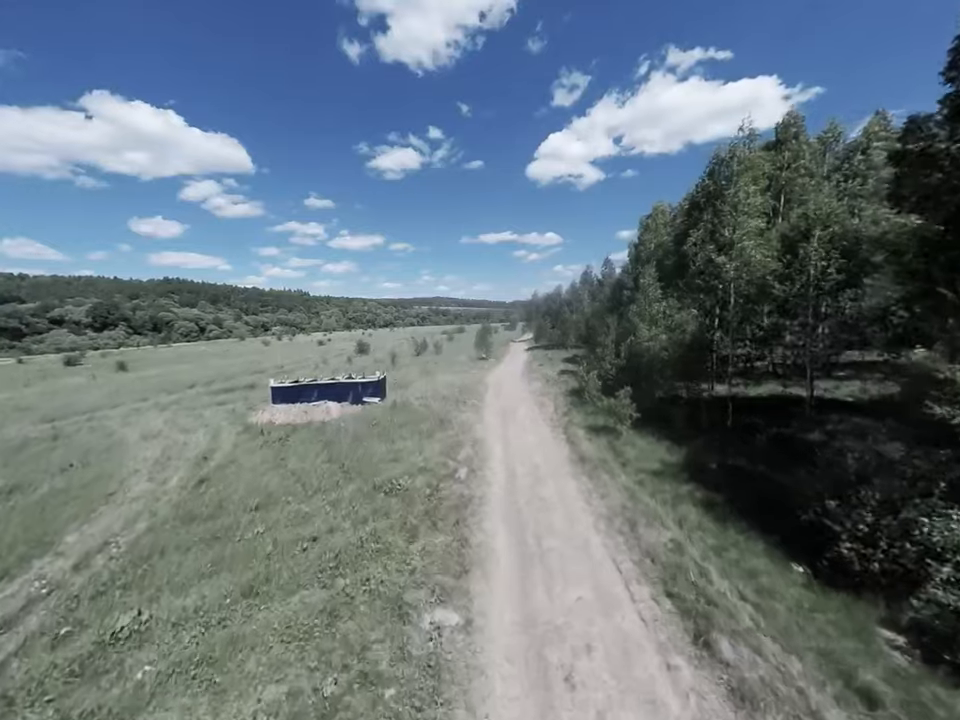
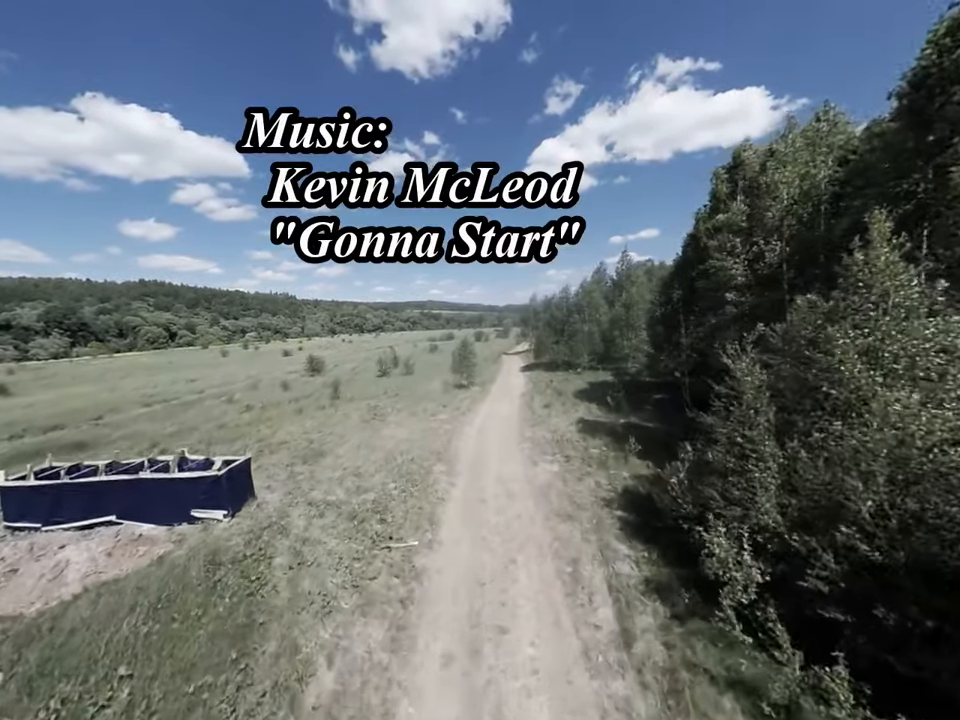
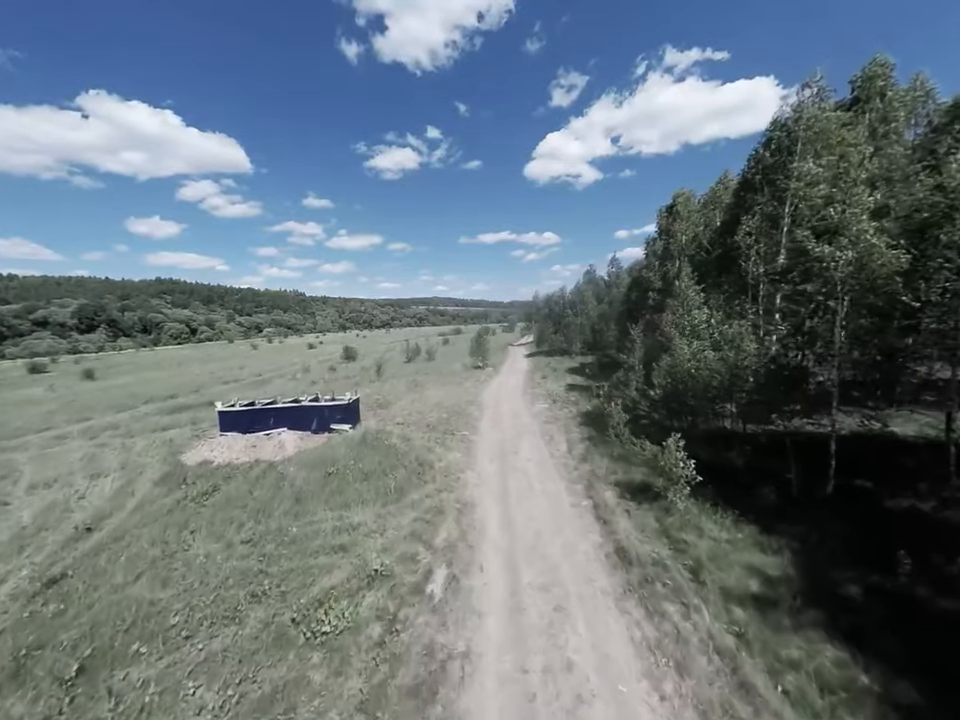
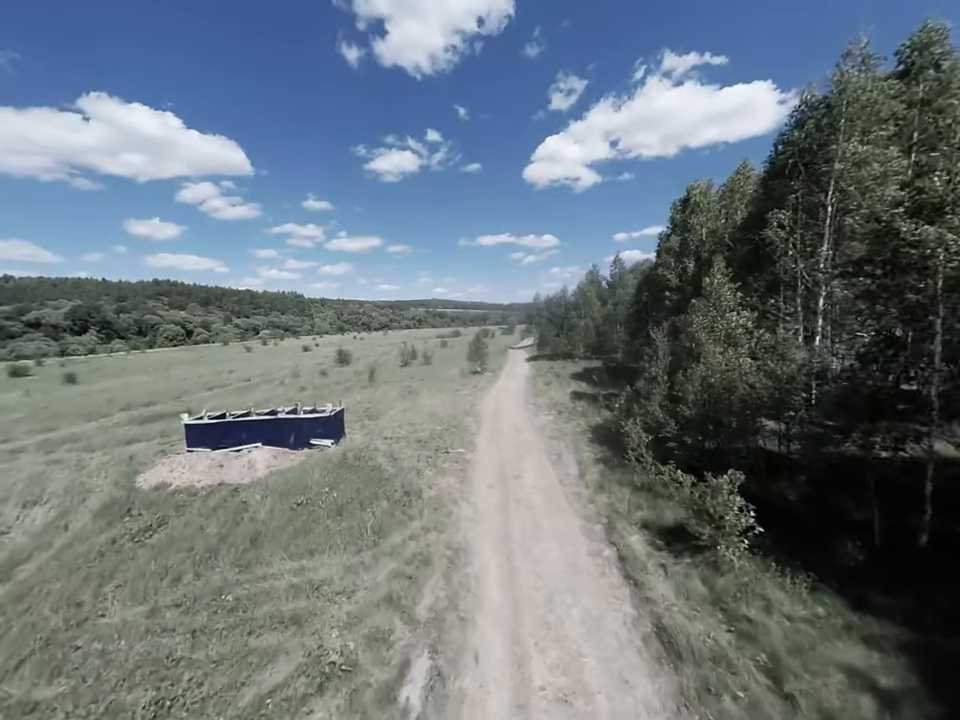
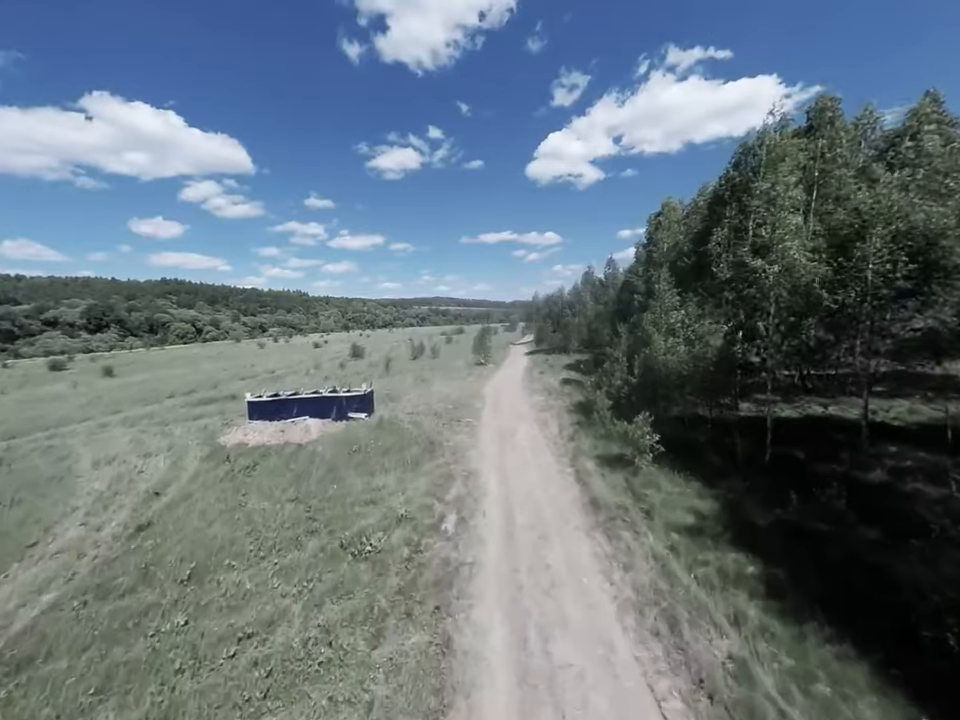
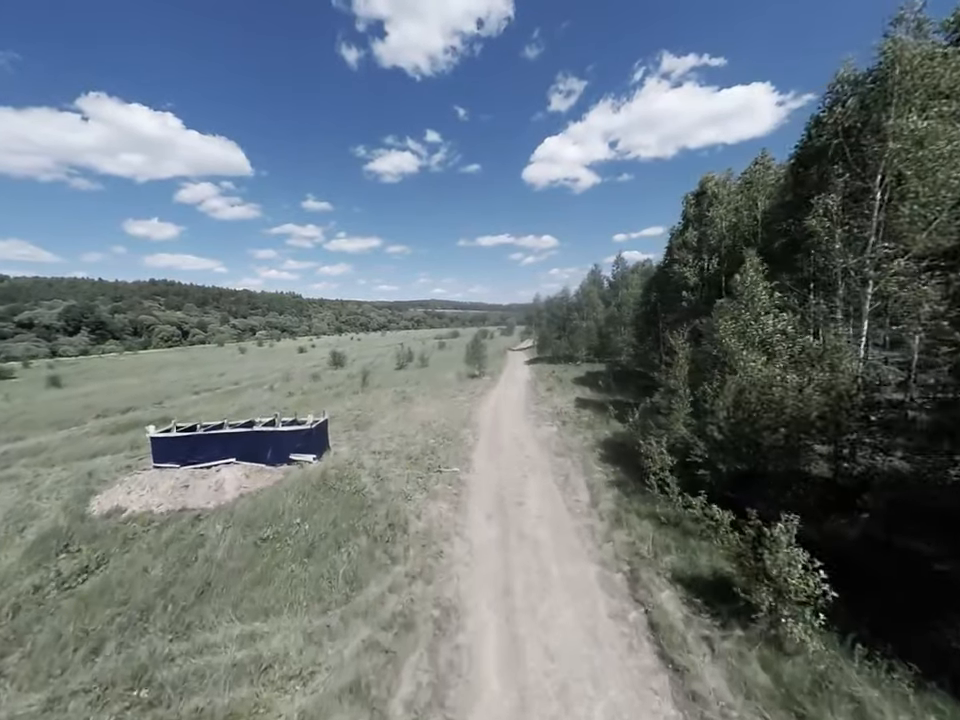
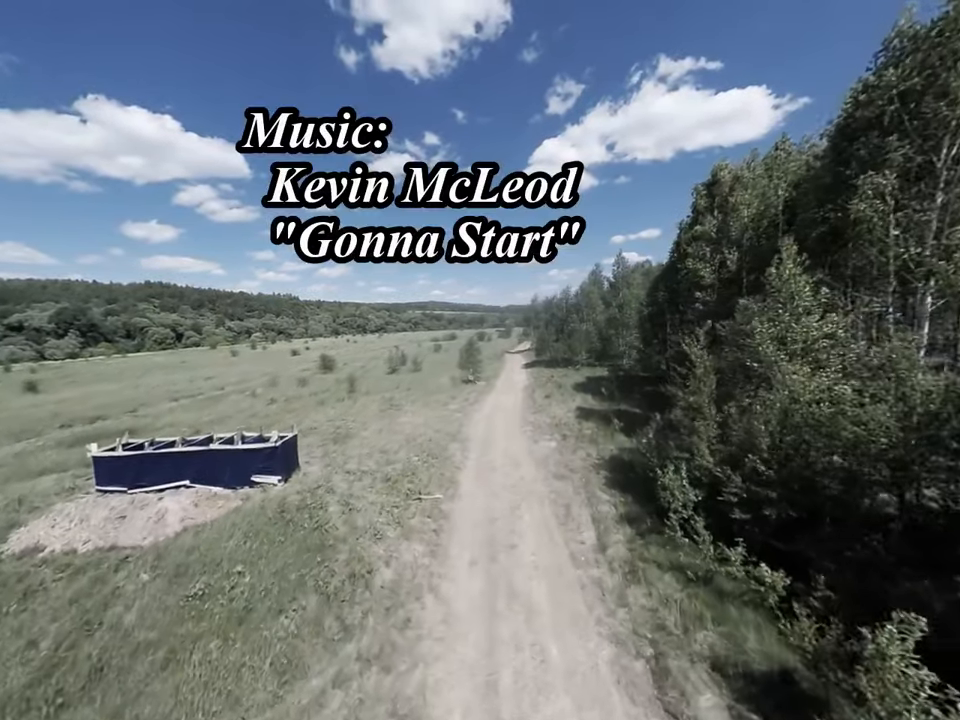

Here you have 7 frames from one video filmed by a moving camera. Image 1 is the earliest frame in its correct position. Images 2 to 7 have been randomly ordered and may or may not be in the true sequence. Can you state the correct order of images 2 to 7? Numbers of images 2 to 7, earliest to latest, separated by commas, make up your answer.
5, 3, 4, 6, 7, 2
